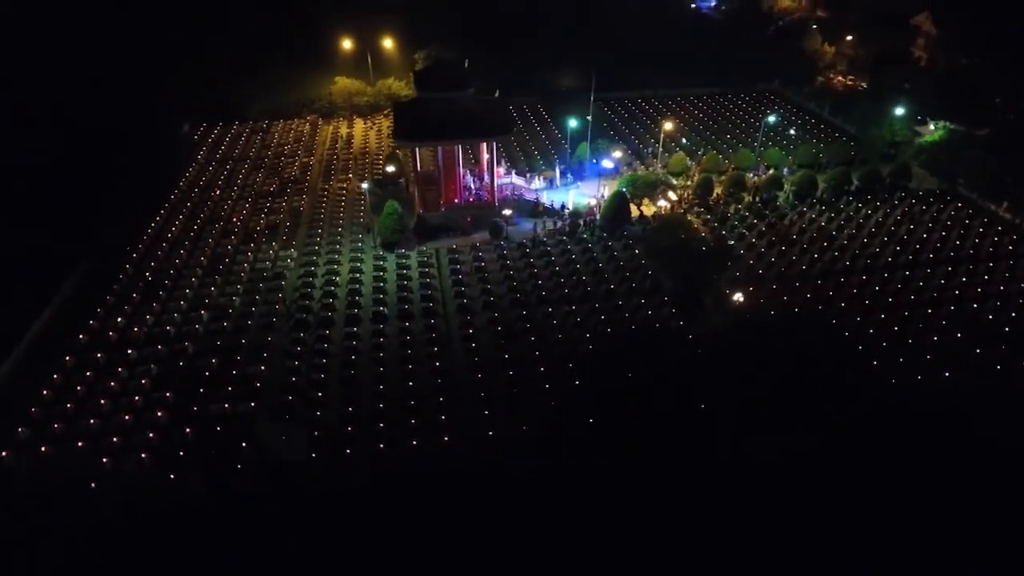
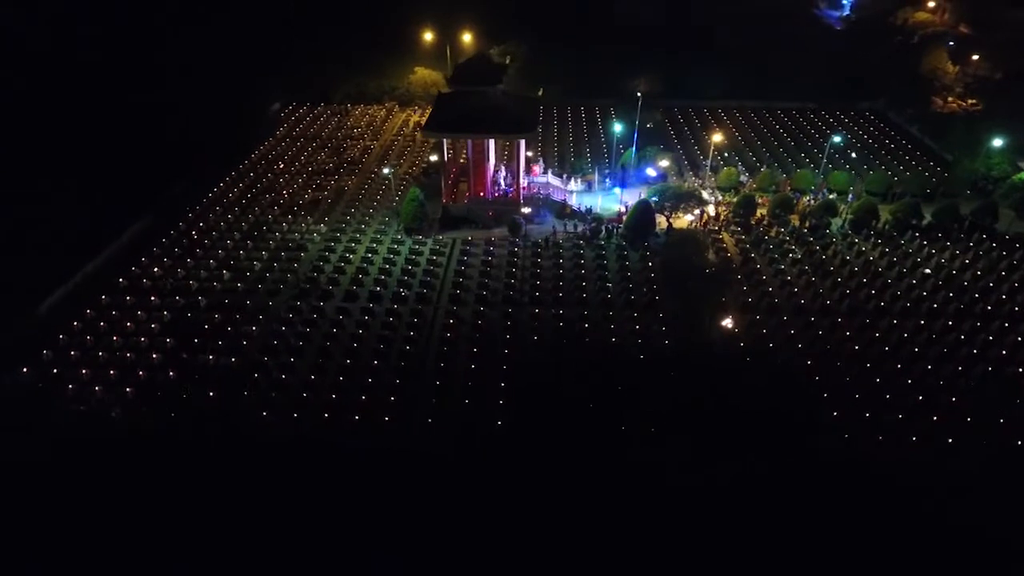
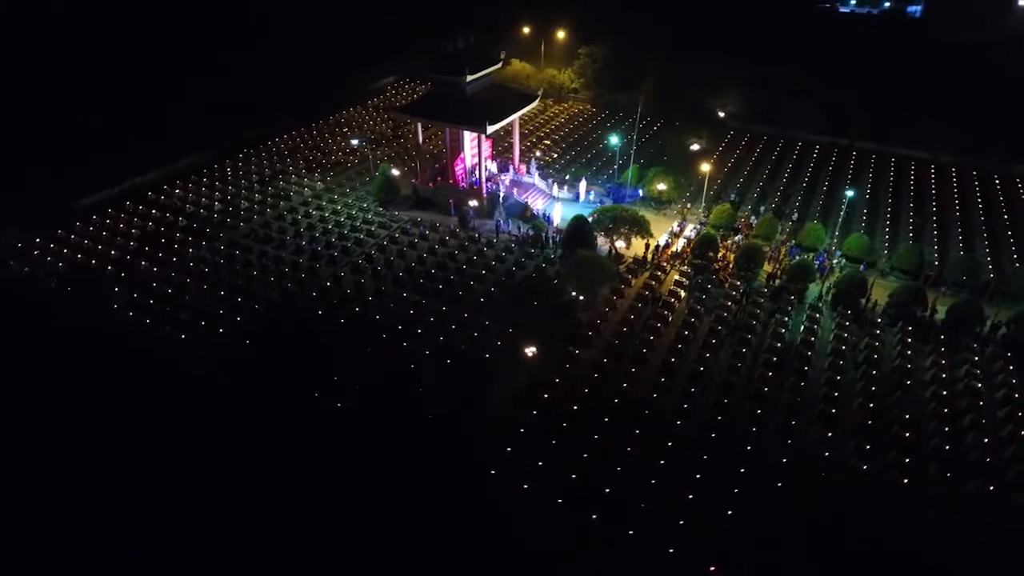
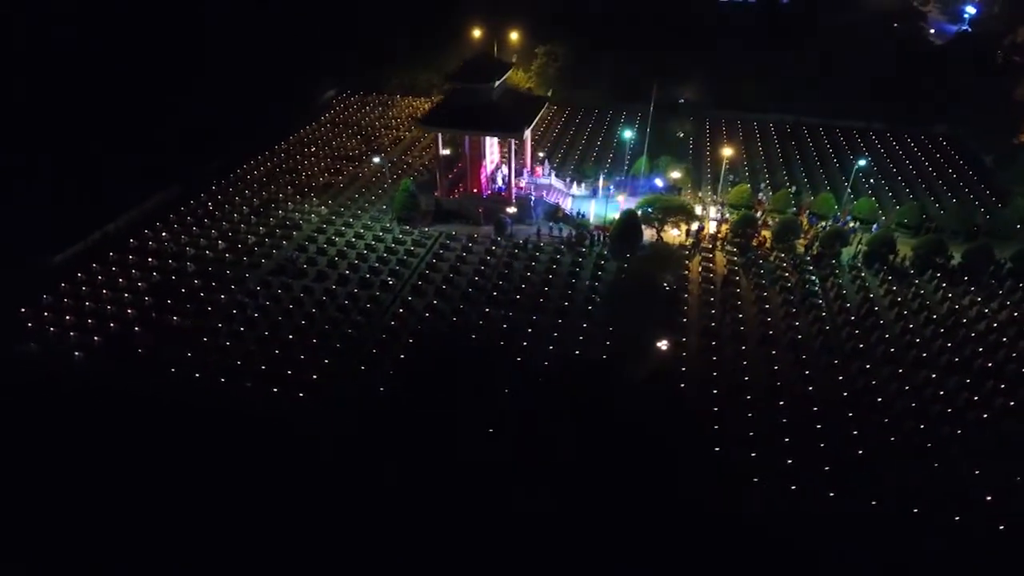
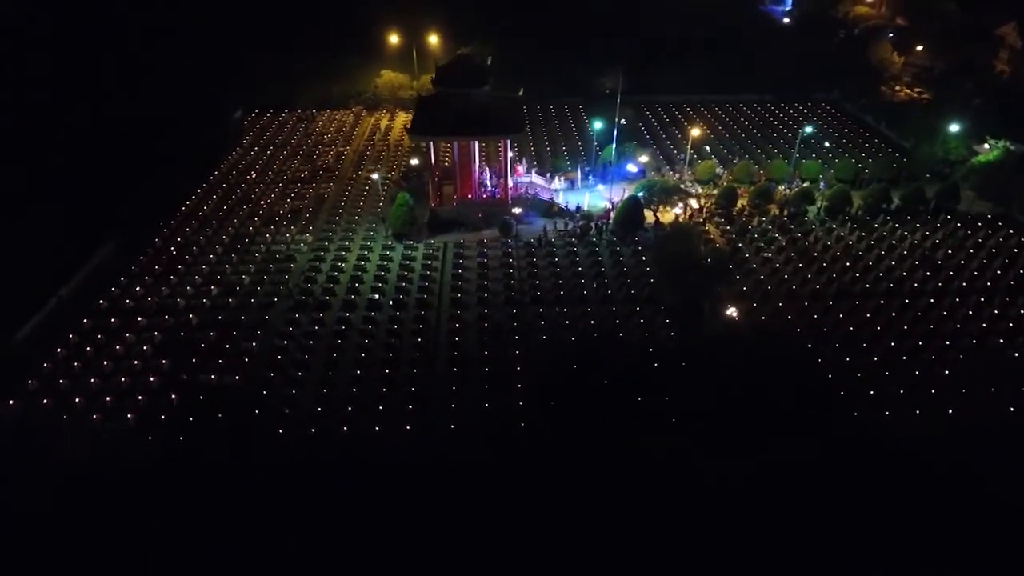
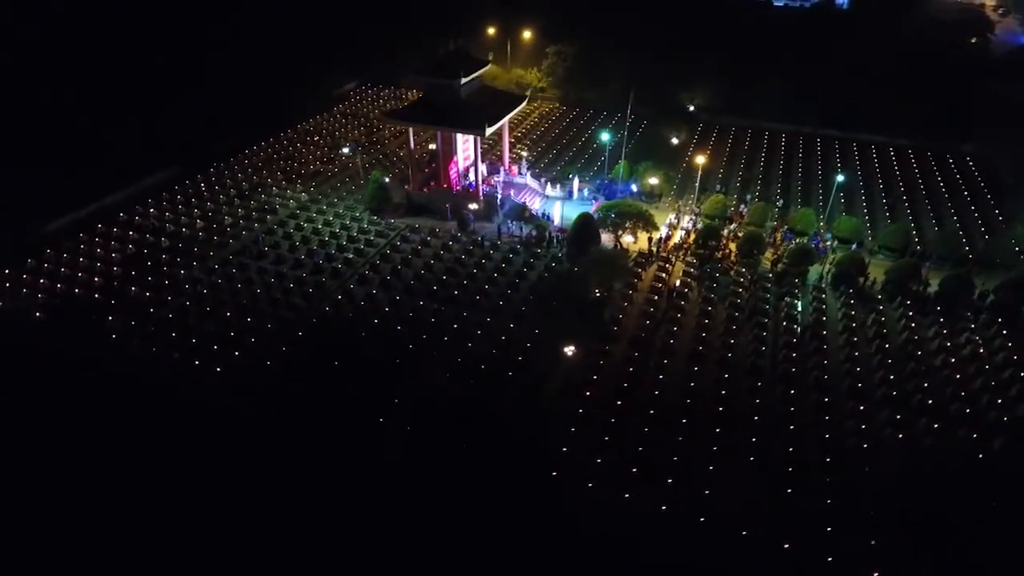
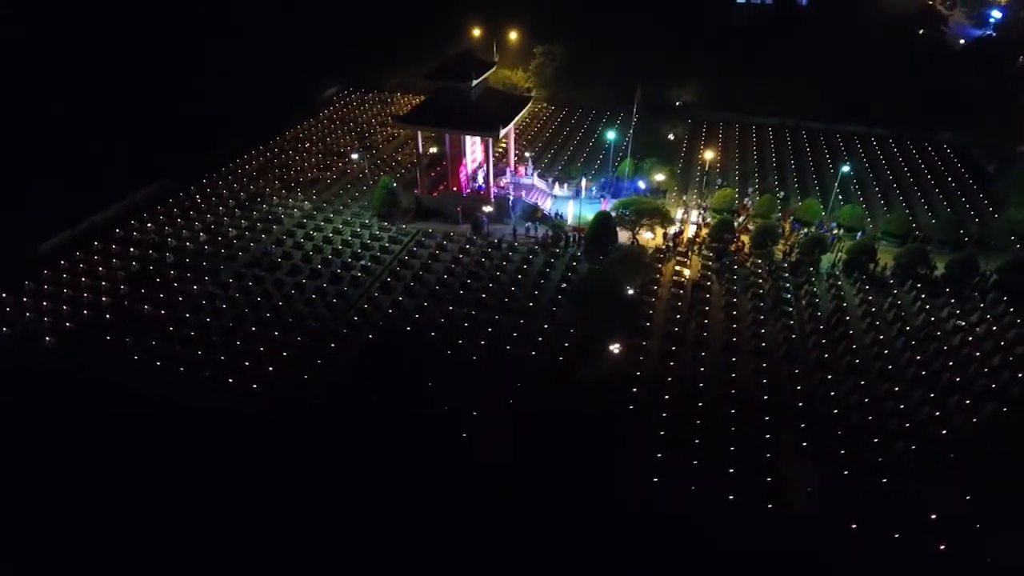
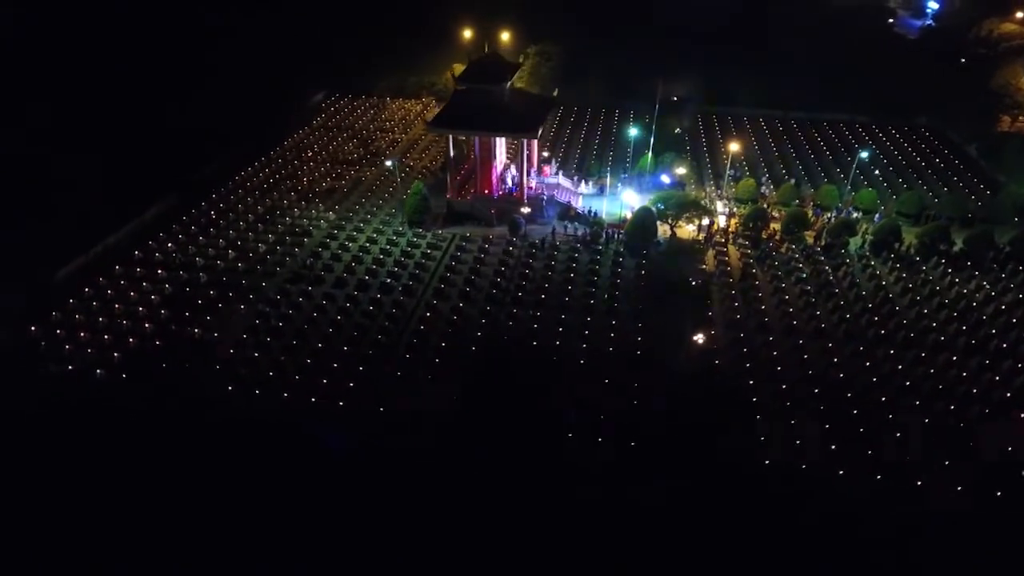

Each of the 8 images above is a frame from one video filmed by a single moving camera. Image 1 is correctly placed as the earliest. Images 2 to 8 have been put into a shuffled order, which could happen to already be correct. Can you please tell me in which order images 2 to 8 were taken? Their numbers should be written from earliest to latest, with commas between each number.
5, 2, 8, 4, 7, 6, 3
